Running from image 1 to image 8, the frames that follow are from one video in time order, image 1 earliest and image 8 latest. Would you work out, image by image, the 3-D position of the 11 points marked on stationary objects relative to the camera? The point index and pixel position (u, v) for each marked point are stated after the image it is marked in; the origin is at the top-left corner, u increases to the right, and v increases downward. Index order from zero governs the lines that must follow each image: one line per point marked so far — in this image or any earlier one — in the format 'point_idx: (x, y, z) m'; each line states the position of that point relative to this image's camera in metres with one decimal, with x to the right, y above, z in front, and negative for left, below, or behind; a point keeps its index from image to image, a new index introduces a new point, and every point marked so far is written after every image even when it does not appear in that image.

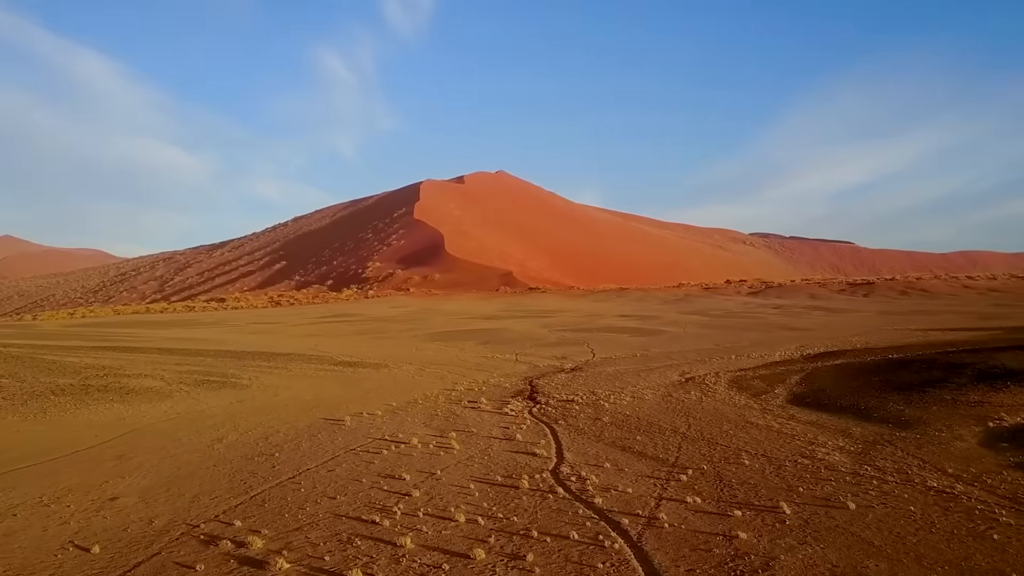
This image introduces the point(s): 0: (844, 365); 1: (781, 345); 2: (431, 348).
0: (+5.1, -1.2, +9.9) m
1: (+6.1, -1.3, +14.7) m
2: (-1.9, -1.5, +15.3) m
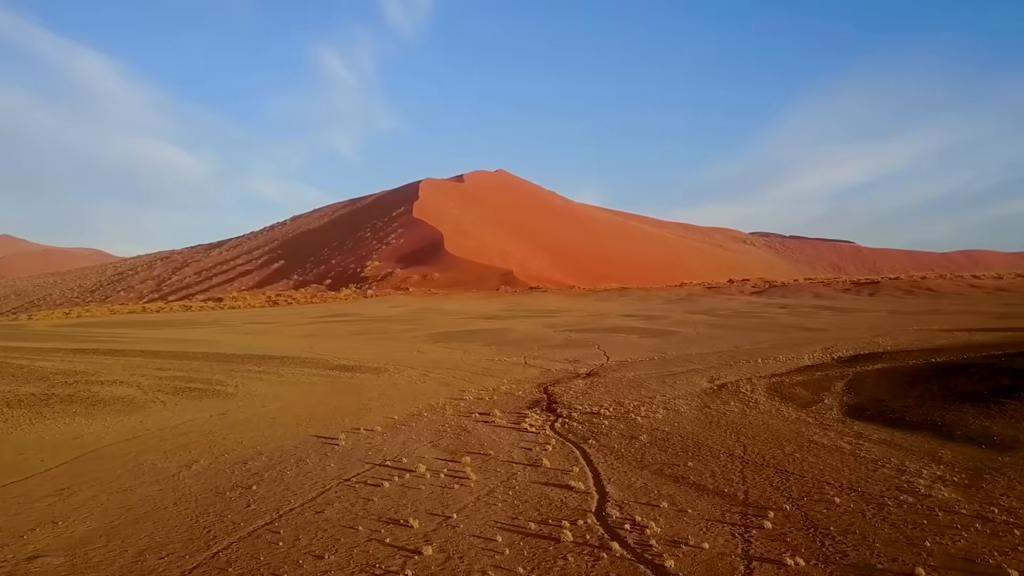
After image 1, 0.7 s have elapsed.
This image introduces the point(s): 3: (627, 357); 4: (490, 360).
0: (+5.2, -1.1, +9.1) m
1: (+6.2, -1.3, +13.8) m
2: (-1.7, -1.4, +14.4) m
3: (+2.2, -1.3, +12.2) m
4: (-0.4, -1.4, +12.1) m
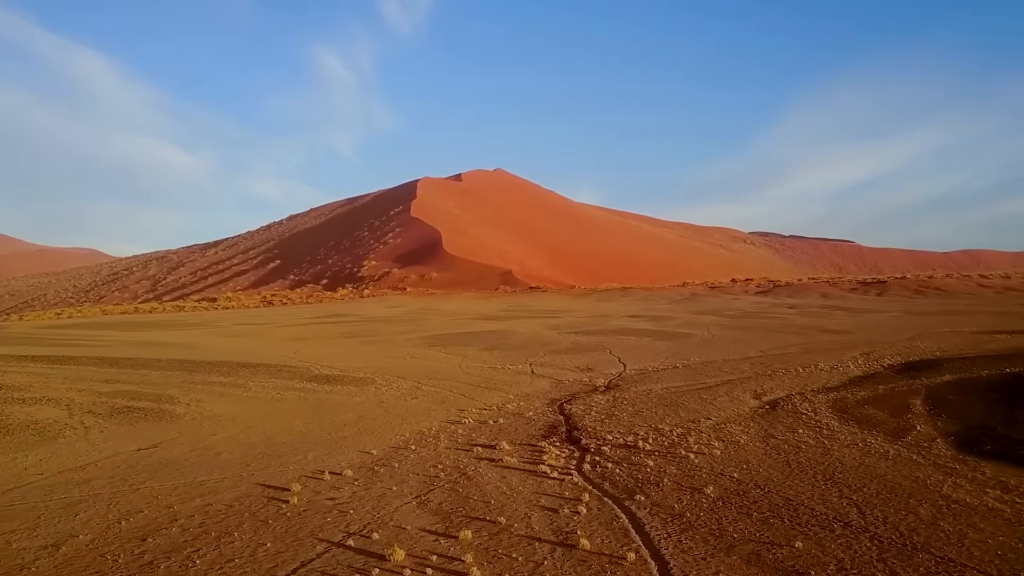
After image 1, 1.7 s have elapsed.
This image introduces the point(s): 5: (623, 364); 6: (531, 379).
0: (+5.3, -1.1, +7.7) m
1: (+6.3, -1.2, +12.5) m
2: (-1.7, -1.4, +13.1) m
3: (+2.2, -1.3, +10.8) m
4: (-0.3, -1.3, +10.8) m
5: (+1.9, -1.3, +11.0) m
6: (+0.3, -1.3, +9.2) m
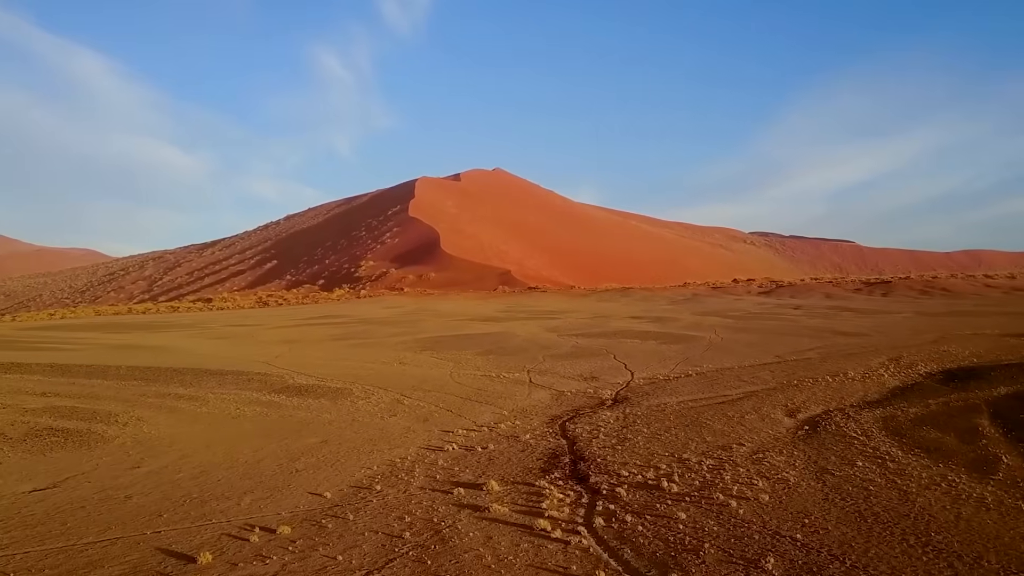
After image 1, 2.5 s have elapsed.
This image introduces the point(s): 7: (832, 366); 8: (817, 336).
0: (+5.3, -1.1, +6.7) m
1: (+6.2, -1.2, +11.5) m
2: (-1.7, -1.4, +12.1) m
3: (+2.2, -1.3, +9.8) m
4: (-0.4, -1.3, +9.7) m
5: (+1.8, -1.3, +10.0) m
6: (+0.2, -1.3, +8.2) m
7: (+5.0, -1.2, +10.2) m
8: (+8.3, -1.3, +17.8) m
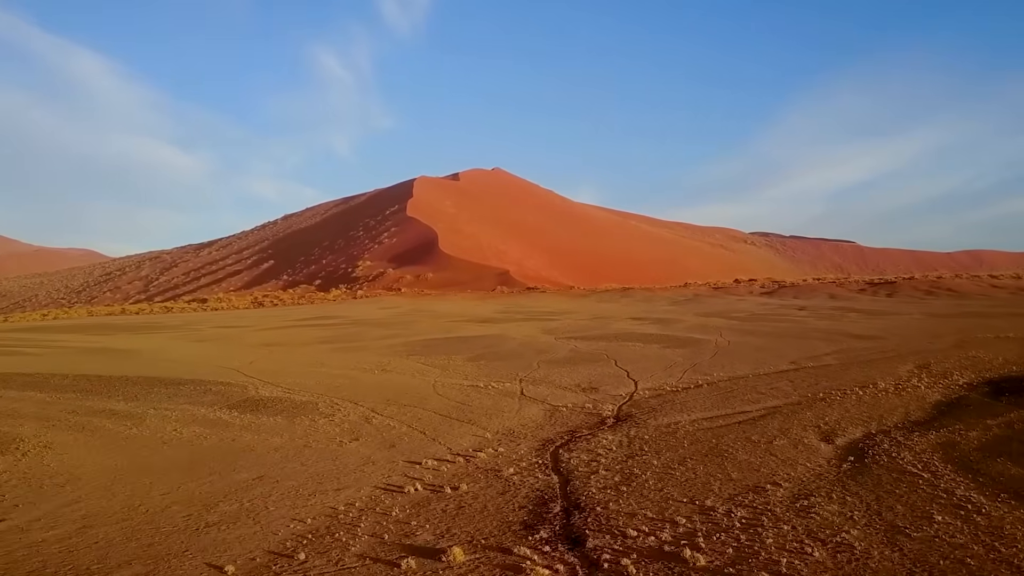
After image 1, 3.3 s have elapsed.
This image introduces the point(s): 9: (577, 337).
0: (+5.1, -1.1, +5.7) m
1: (+6.1, -1.2, +10.5) m
2: (-1.9, -1.4, +11.1) m
3: (+2.0, -1.3, +8.8) m
4: (-0.5, -1.3, +8.7) m
5: (+1.7, -1.3, +9.0) m
6: (+0.1, -1.3, +7.2) m
7: (+4.9, -1.2, +9.2) m
8: (+8.2, -1.3, +16.8) m
9: (+2.0, -1.5, +19.6) m
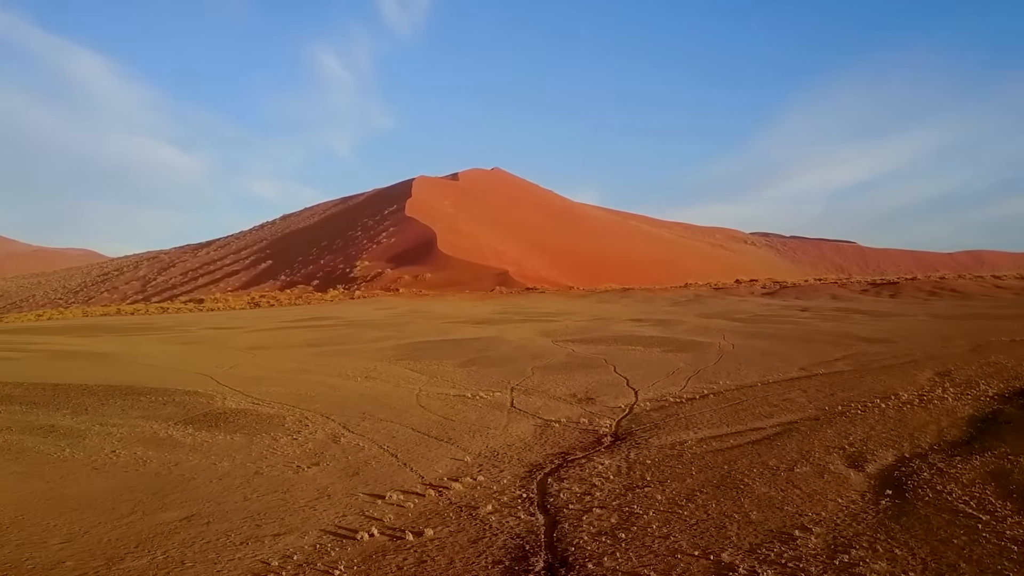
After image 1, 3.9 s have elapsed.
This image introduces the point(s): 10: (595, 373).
0: (+5.0, -1.1, +5.0) m
1: (+6.0, -1.3, +9.8) m
2: (-2.0, -1.4, +10.4) m
3: (+1.9, -1.3, +8.2) m
4: (-0.6, -1.4, +8.1) m
5: (+1.6, -1.3, +8.4) m
6: (-0.1, -1.3, +6.6) m
7: (+4.8, -1.3, +8.6) m
8: (+8.0, -1.4, +16.1) m
9: (+1.8, -1.5, +18.9) m
10: (+1.4, -1.4, +10.6) m
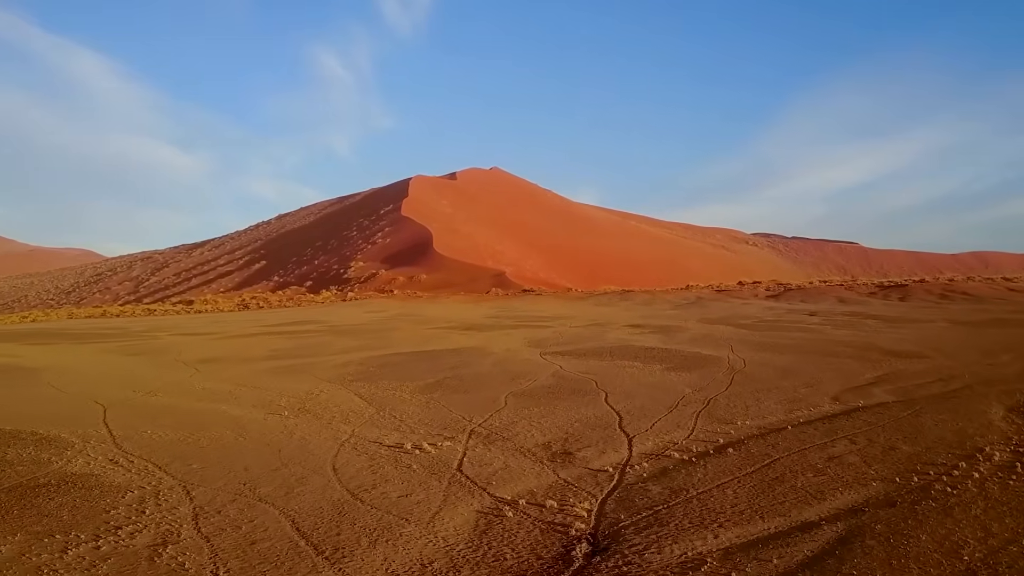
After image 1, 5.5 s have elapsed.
0: (+4.6, -1.3, +3.0) m
1: (+5.5, -1.4, +7.8) m
2: (-2.4, -1.6, +8.4) m
3: (+1.5, -1.5, +6.2) m
4: (-1.1, -1.5, +6.1) m
5: (+1.1, -1.5, +6.4) m
6: (-0.5, -1.5, +4.6) m
7: (+4.3, -1.4, +6.6) m
8: (+7.6, -1.5, +14.1) m
9: (+1.4, -1.7, +16.9) m
10: (+0.9, -1.5, +8.6) m
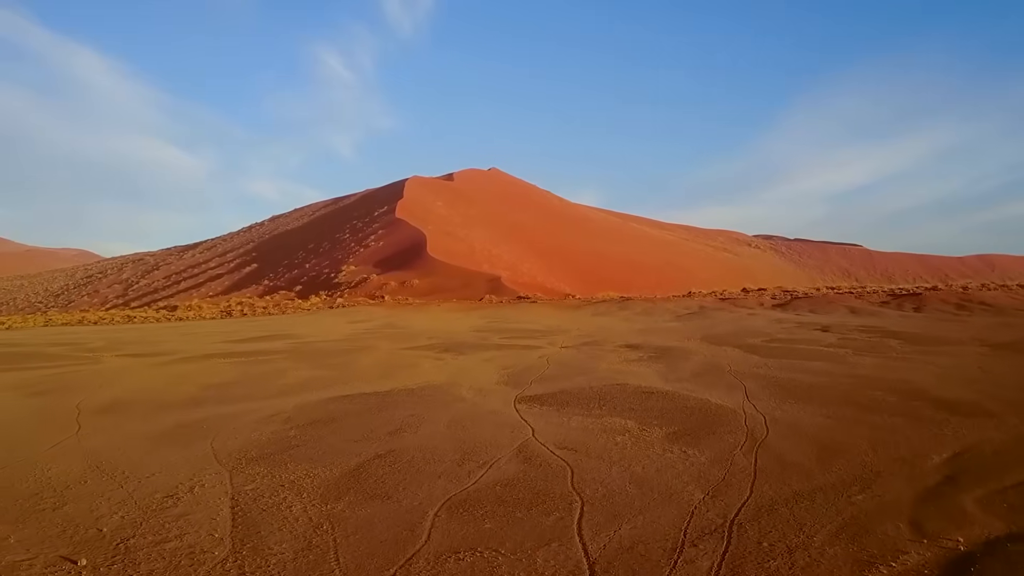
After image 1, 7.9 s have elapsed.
0: (+3.9, -2.0, +0.2) m
1: (+4.8, -2.1, +4.9) m
2: (-3.1, -2.3, +5.5) m
3: (+0.8, -2.2, +3.3) m
4: (-1.8, -2.2, +3.2) m
5: (+0.4, -2.2, +3.5) m
6: (-1.2, -2.2, +1.7) m
7: (+3.7, -2.1, +3.7) m
8: (+6.9, -2.2, +11.2) m
9: (+0.7, -2.4, +14.0) m
10: (+0.3, -2.2, +5.7) m
